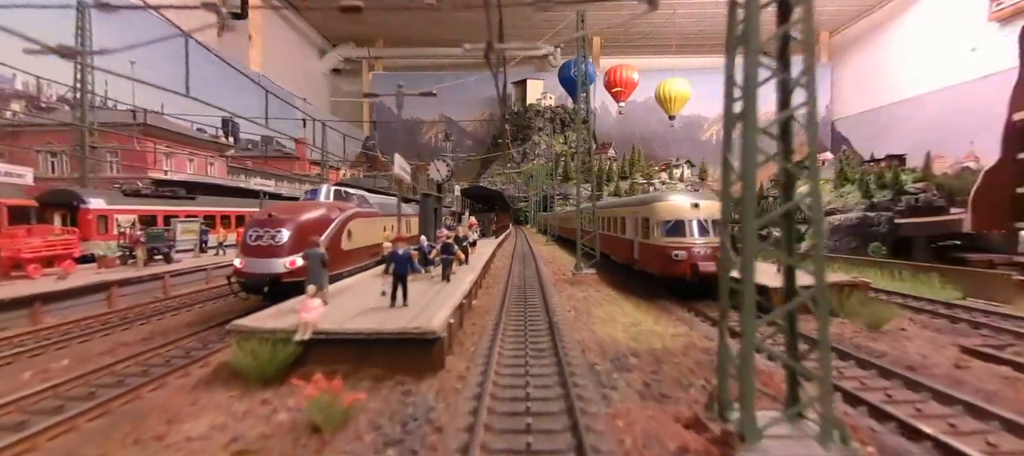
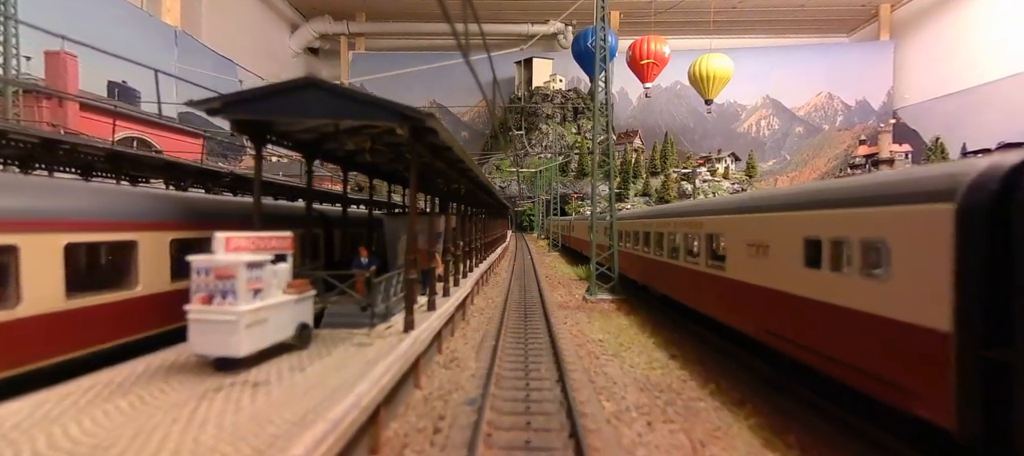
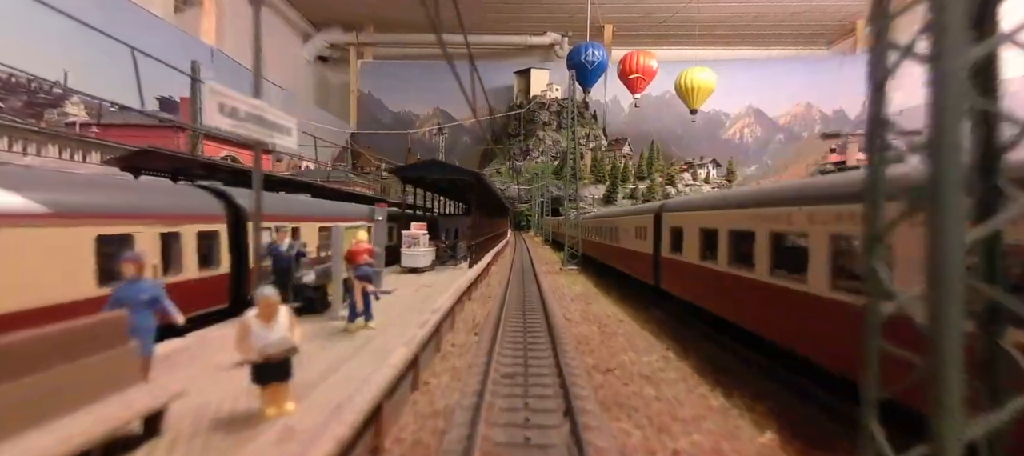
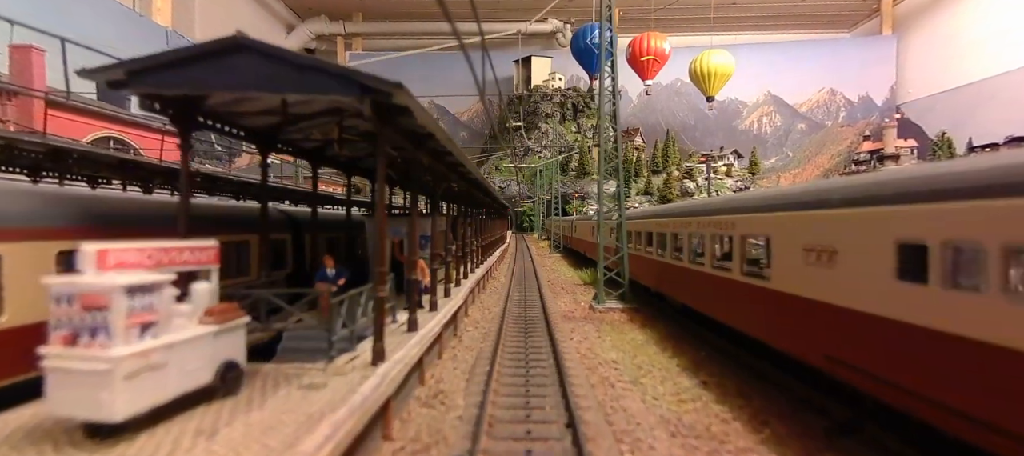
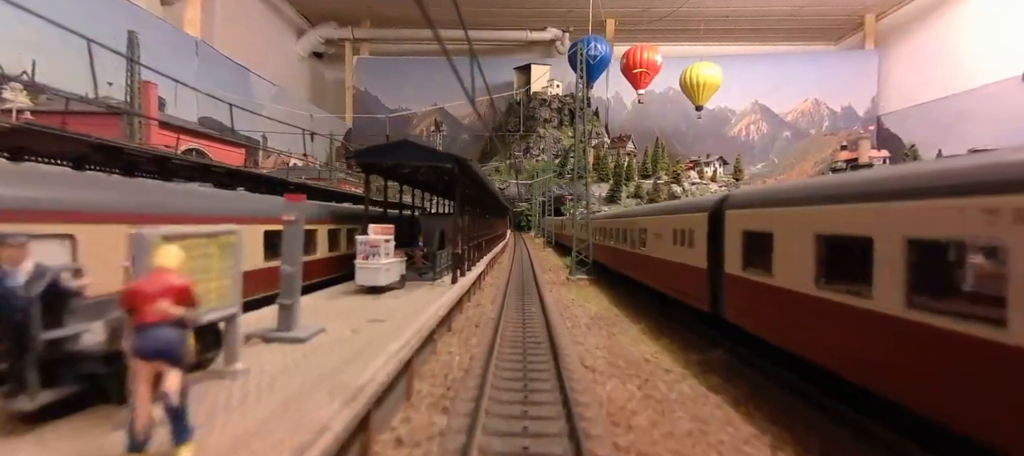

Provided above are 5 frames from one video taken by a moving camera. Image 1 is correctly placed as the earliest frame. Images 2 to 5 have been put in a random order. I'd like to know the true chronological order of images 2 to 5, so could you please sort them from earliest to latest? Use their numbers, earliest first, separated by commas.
3, 5, 2, 4
